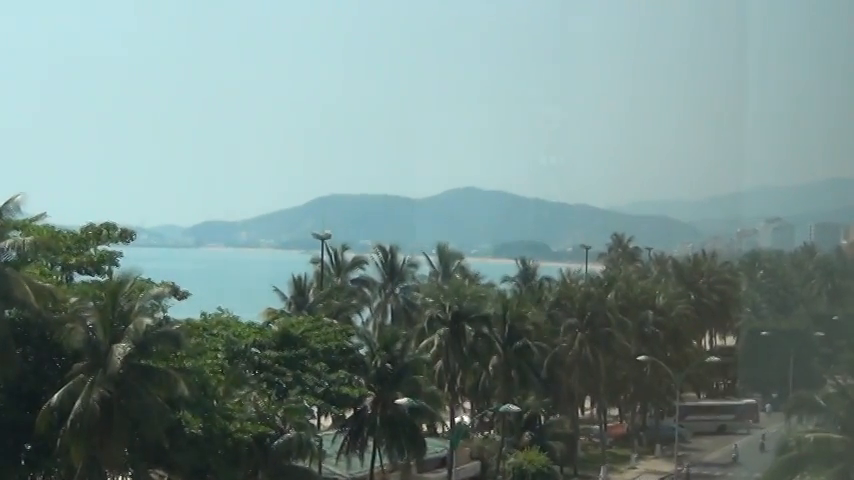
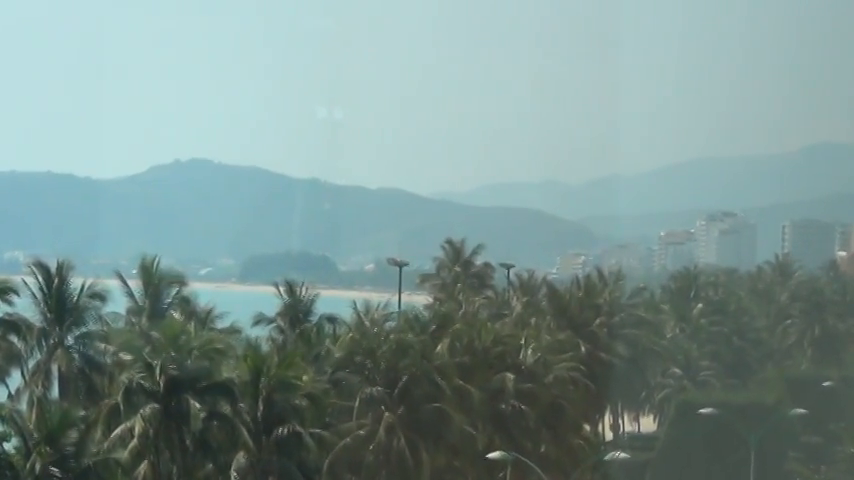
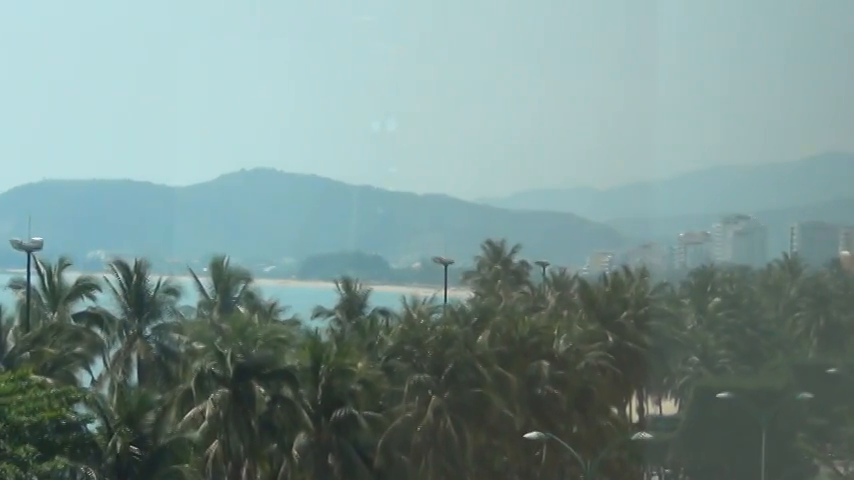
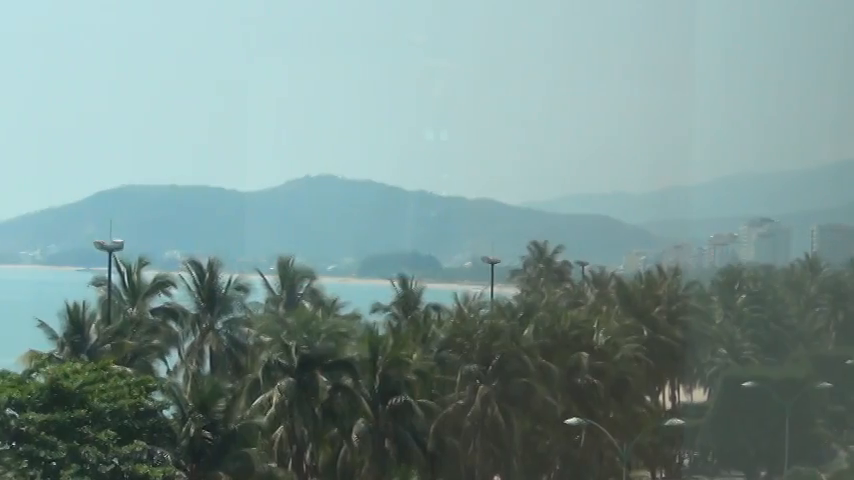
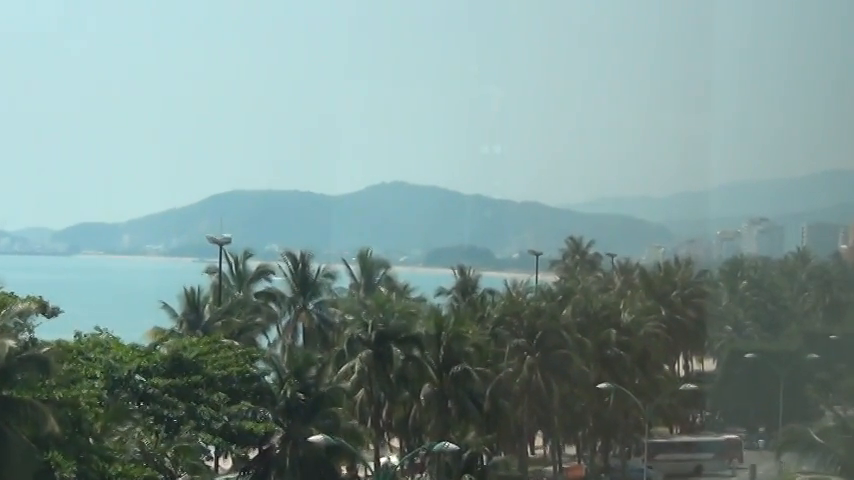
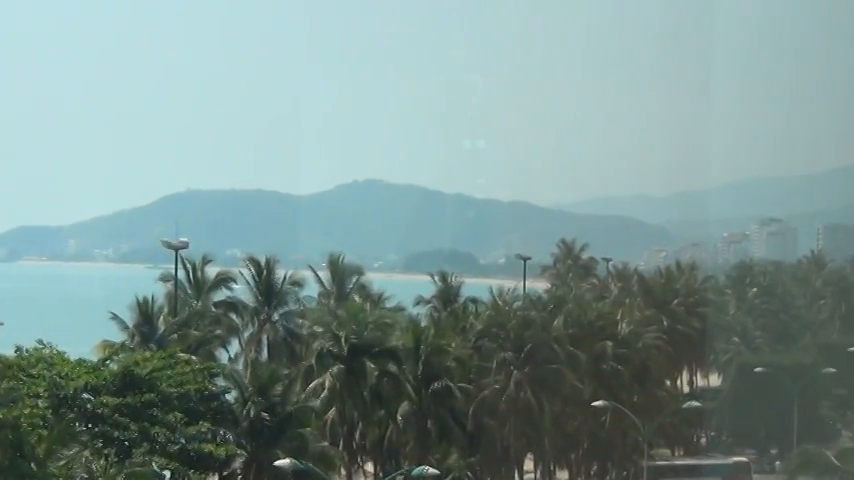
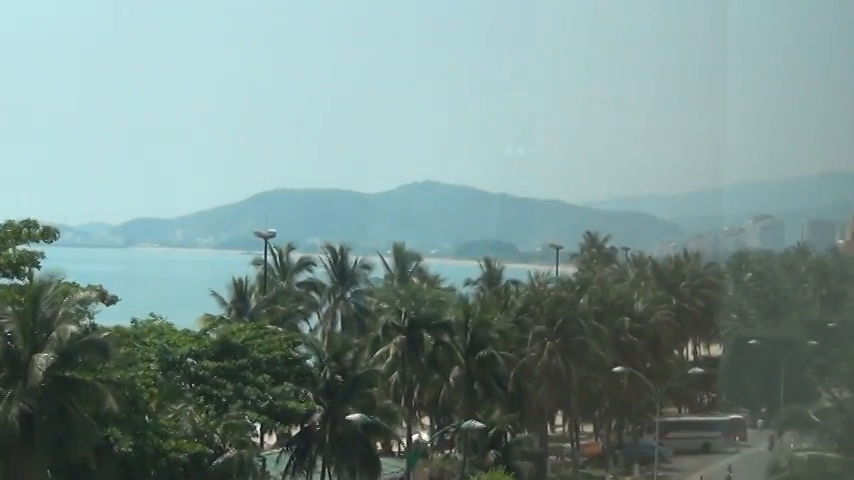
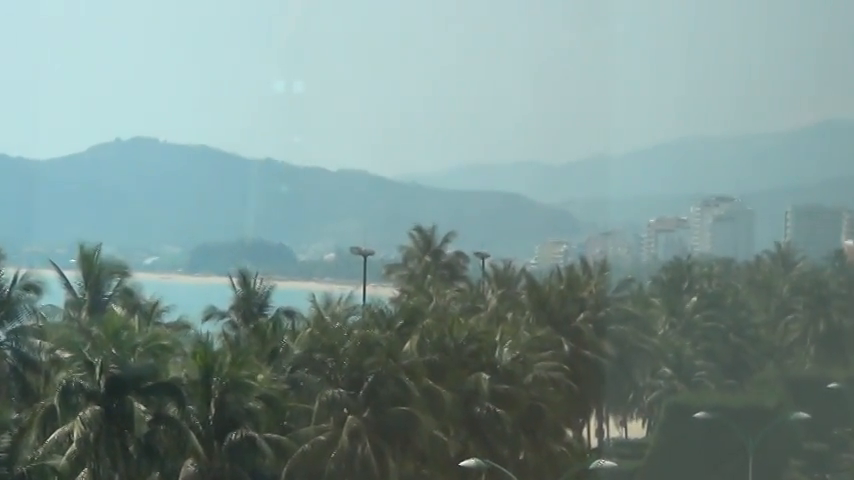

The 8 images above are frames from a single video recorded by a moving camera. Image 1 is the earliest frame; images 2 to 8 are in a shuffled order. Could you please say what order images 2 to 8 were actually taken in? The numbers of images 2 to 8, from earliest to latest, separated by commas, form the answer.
7, 5, 6, 4, 3, 2, 8
